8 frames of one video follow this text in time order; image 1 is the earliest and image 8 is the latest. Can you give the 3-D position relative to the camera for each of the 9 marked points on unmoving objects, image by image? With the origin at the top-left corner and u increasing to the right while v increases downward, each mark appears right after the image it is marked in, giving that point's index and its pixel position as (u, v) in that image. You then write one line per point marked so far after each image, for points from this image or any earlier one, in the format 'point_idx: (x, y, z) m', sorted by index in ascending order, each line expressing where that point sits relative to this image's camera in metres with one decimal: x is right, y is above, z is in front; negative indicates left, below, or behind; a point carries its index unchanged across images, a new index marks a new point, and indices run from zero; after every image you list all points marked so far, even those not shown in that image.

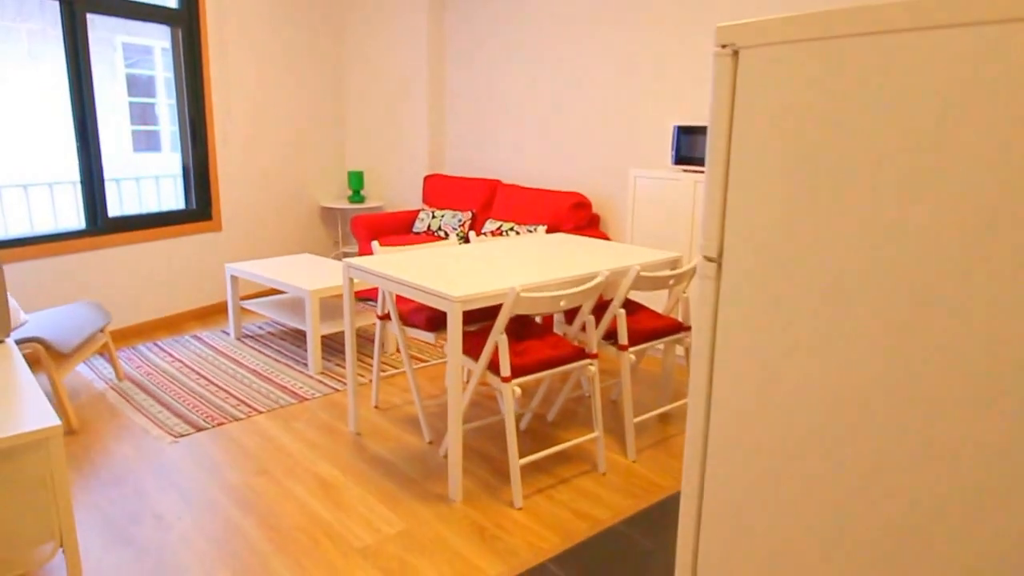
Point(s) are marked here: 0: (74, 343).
0: (-2.2, -0.3, +2.9) m
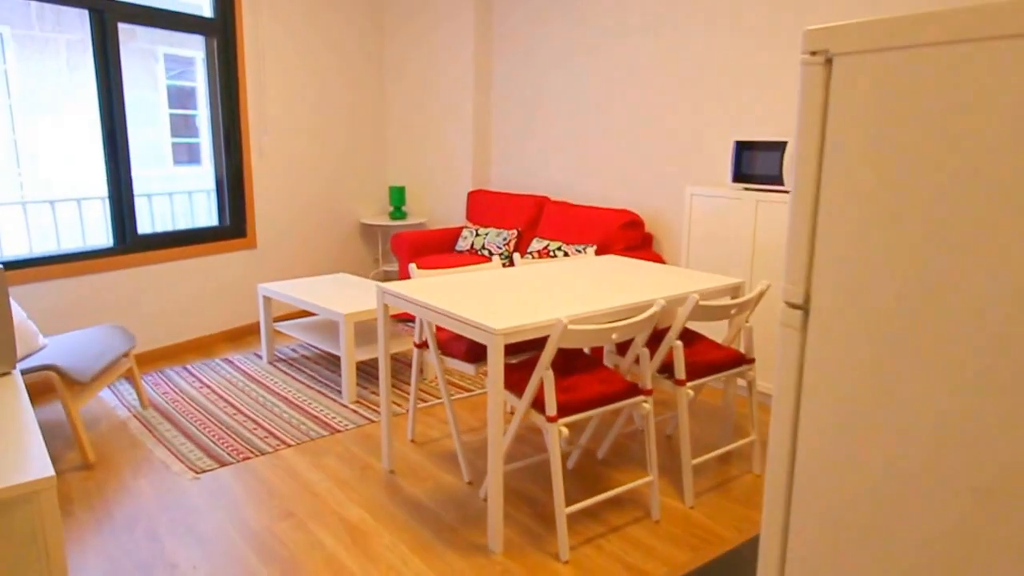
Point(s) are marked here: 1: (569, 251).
0: (-2.0, -0.4, +2.8) m
1: (+0.4, +0.3, +4.0) m
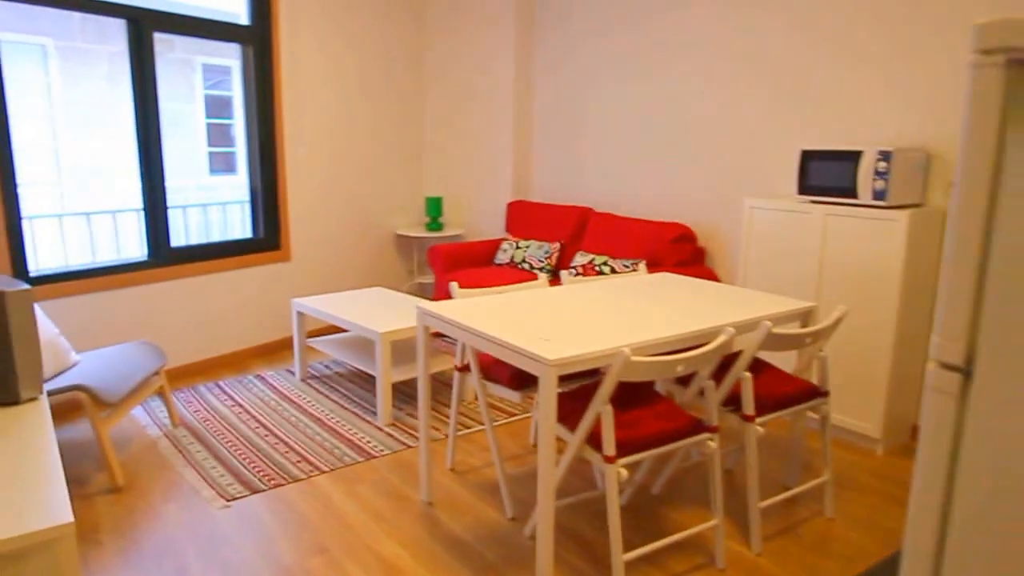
0: (-1.8, -0.5, +2.7) m
1: (+0.7, +0.1, +3.7) m
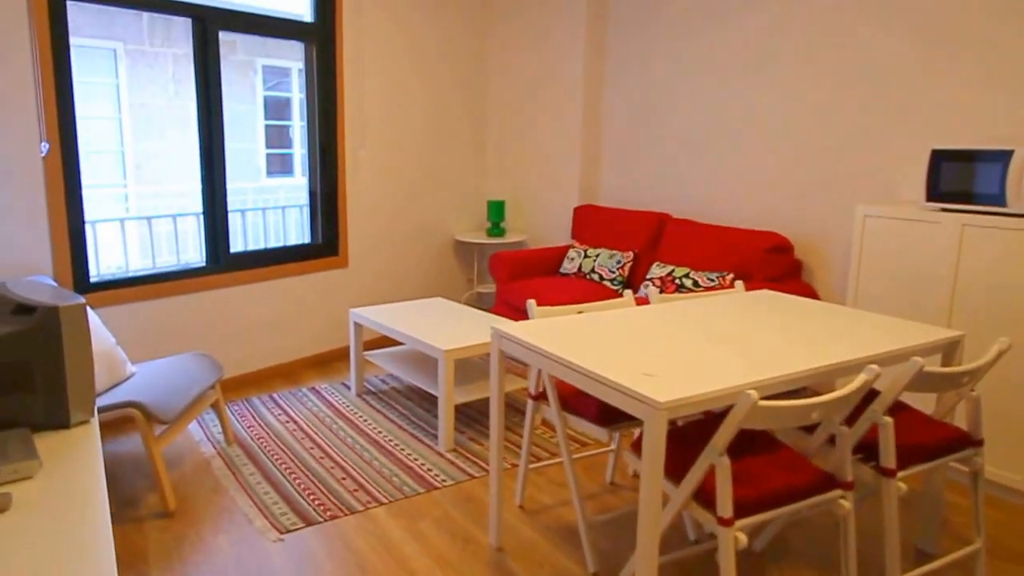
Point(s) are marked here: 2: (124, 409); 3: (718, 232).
0: (-1.4, -0.5, +2.5) m
1: (+1.1, +0.1, +3.4) m
2: (-1.6, -0.5, +2.4) m
3: (+1.3, +0.3, +3.5) m
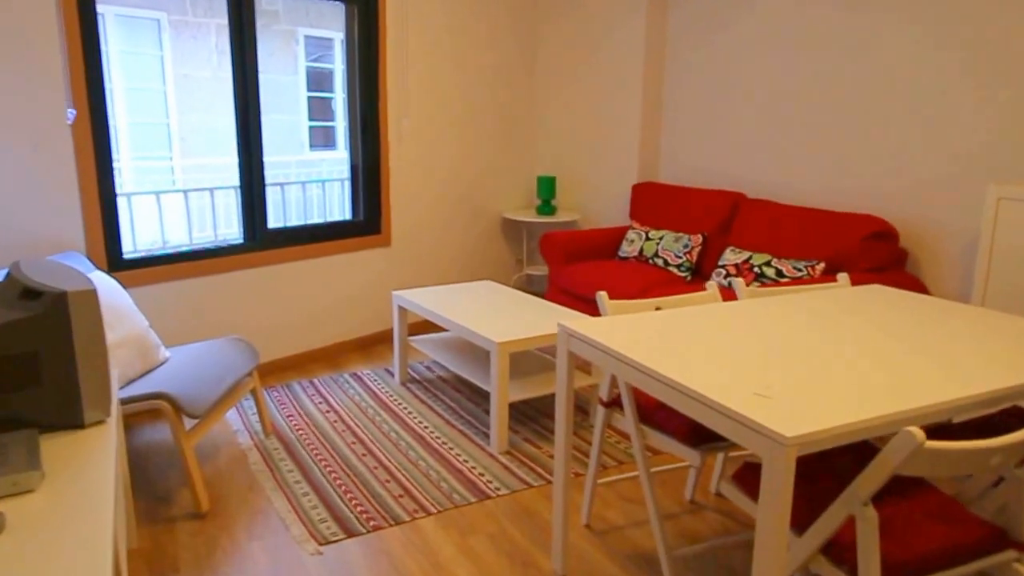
0: (-1.2, -0.4, +2.3) m
1: (+1.4, +0.1, +3.0) m
2: (-1.4, -0.4, +2.2) m
3: (+1.6, +0.4, +3.1) m
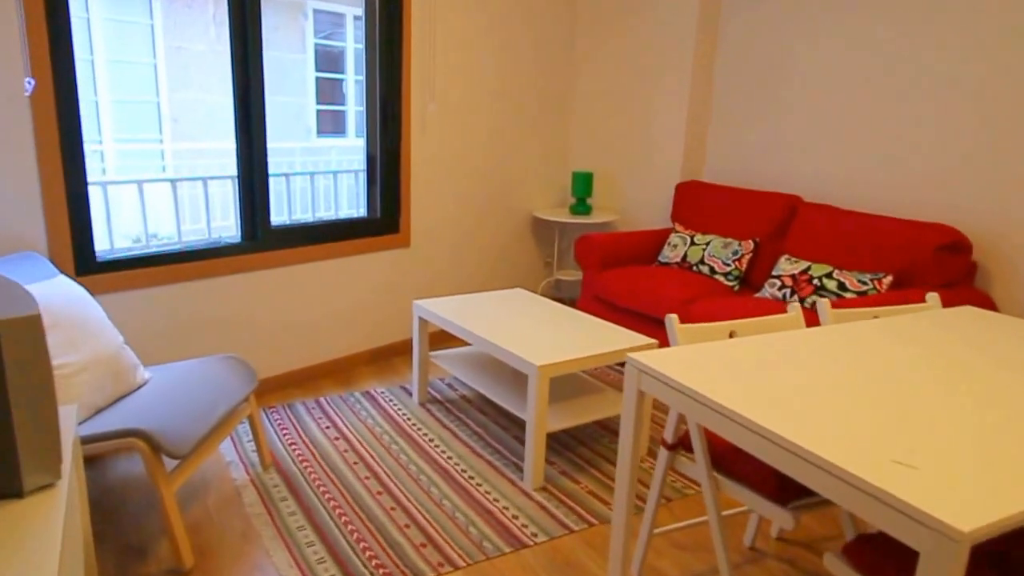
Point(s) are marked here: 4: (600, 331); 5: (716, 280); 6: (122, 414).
0: (-1.0, -0.5, +1.9) m
1: (+1.6, 0.0, +2.7) m
2: (-1.2, -0.5, +1.9) m
3: (+1.8, +0.3, +2.8) m
4: (+0.4, -0.2, +2.8) m
5: (+1.3, +0.1, +3.6) m
6: (-1.3, -0.4, +2.0) m
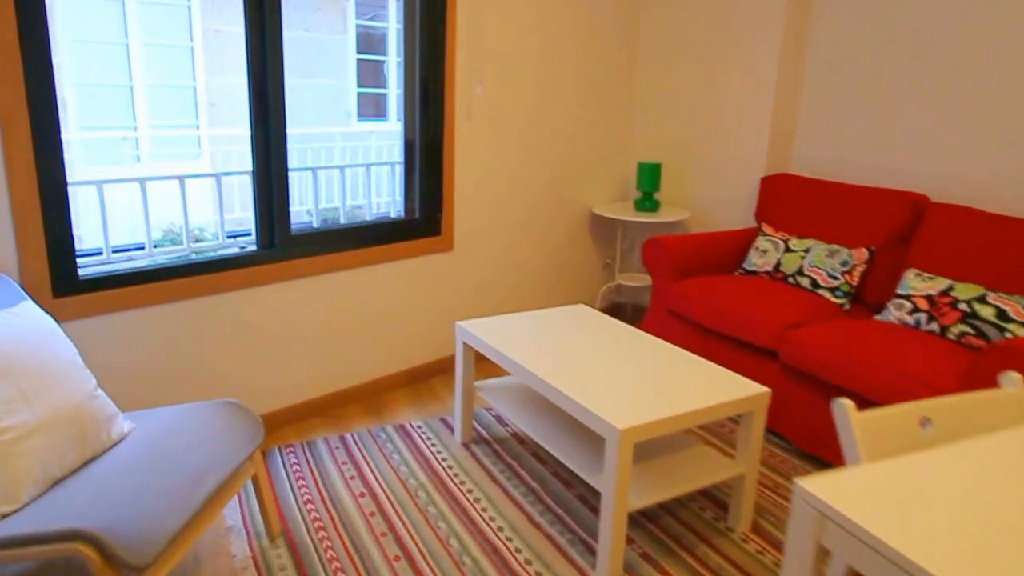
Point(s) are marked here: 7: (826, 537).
0: (-0.8, -0.6, +1.5) m
1: (+1.8, -0.1, +2.0) m
2: (-1.0, -0.6, +1.4) m
3: (+2.0, +0.2, +2.1) m
4: (+0.7, -0.3, +2.3) m
5: (+1.6, 0.0, +3.0) m
6: (-1.1, -0.5, +1.6) m
7: (+0.5, -0.4, +0.9) m
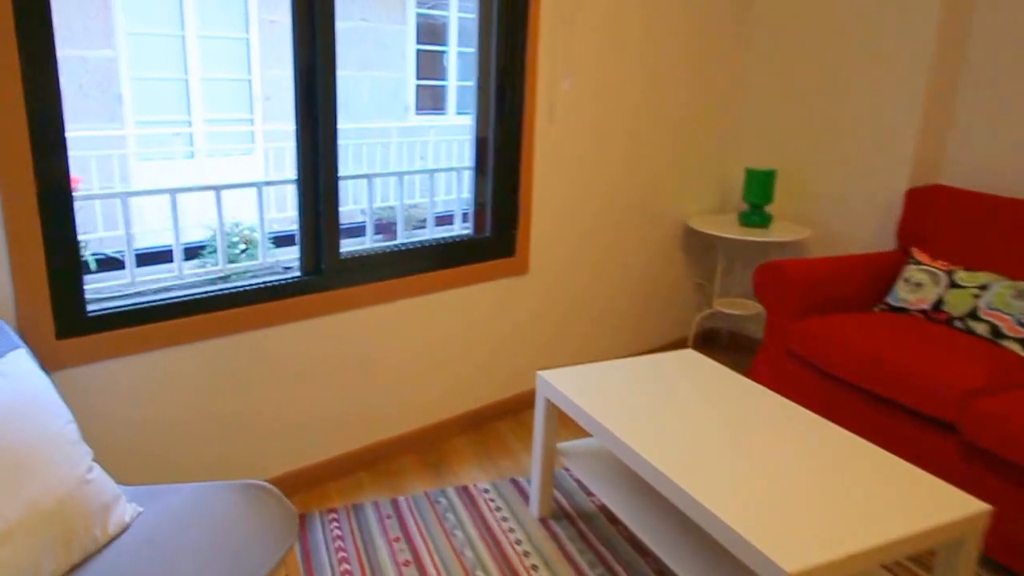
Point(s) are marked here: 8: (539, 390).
0: (-0.6, -0.7, +1.0) m
1: (+2.1, -0.3, +1.3) m
2: (-0.8, -0.7, +1.0) m
3: (+2.3, 0.0, +1.4) m
4: (+1.0, -0.5, +1.7) m
5: (+2.0, -0.2, +2.3) m
6: (-0.9, -0.6, +1.1) m
7: (+0.7, -0.6, +0.4) m
8: (+0.1, -0.4, +1.9) m
